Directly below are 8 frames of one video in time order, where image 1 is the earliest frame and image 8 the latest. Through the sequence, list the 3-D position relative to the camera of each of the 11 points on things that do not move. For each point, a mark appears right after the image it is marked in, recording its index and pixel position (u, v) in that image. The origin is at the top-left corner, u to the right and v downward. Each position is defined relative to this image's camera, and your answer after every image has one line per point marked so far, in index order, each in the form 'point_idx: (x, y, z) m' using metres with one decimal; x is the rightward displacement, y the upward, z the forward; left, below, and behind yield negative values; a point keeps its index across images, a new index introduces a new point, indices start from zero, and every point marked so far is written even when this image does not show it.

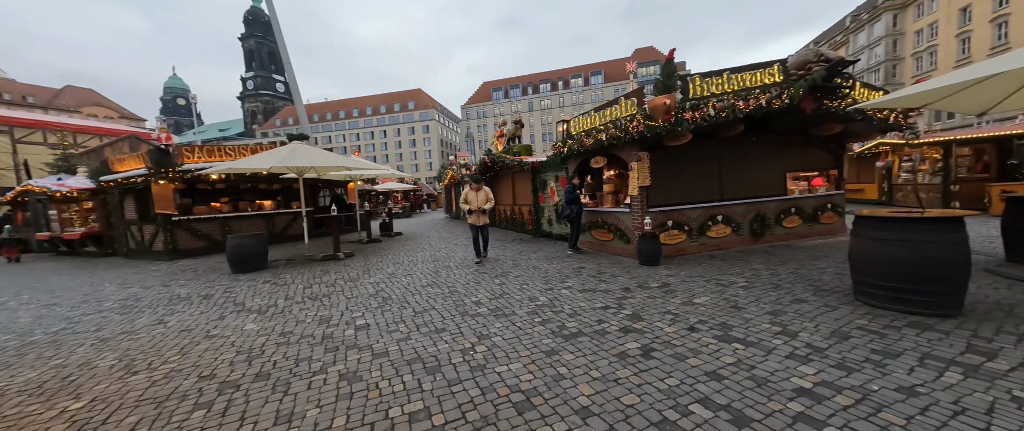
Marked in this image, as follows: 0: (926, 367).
0: (+2.8, -1.0, +2.3) m
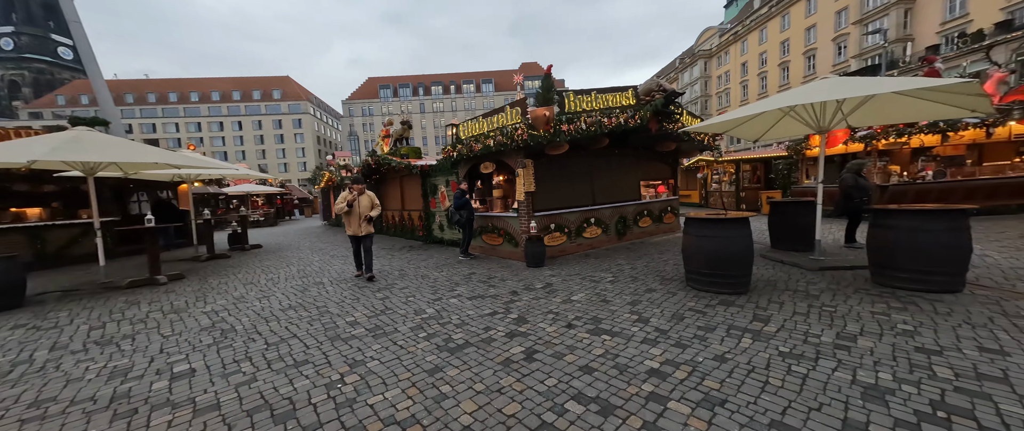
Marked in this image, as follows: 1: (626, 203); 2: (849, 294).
0: (+1.9, -1.1, +3.0) m
1: (+3.0, +0.3, +8.4) m
2: (+4.1, -0.9, +4.1) m
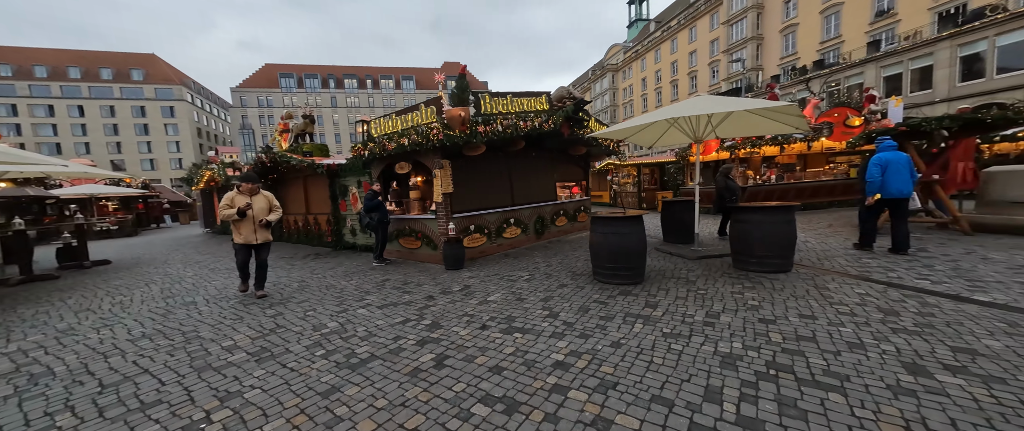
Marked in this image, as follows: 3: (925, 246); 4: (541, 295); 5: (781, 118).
0: (+1.1, -1.1, +3.4) m
1: (+0.9, +0.3, +8.9) m
2: (+3.0, -0.9, +4.9) m
3: (+7.4, -0.5, +6.0) m
4: (+0.4, -1.0, +4.4) m
5: (+4.9, +1.8, +6.1) m
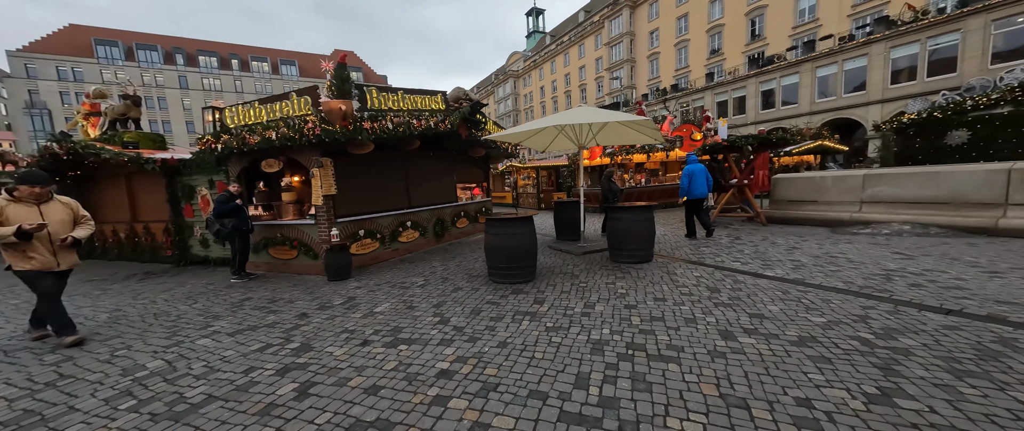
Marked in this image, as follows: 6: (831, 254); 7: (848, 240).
0: (0.0, -1.1, +3.5) m
1: (-1.7, +0.3, +8.7) m
2: (+1.4, -0.9, +5.4) m
3: (+5.3, -0.5, +7.7) m
4: (-1.0, -1.1, +4.3) m
5: (+2.8, +1.8, +7.2) m
6: (+5.3, -0.6, +5.6) m
7: (+6.4, -0.5, +6.5) m
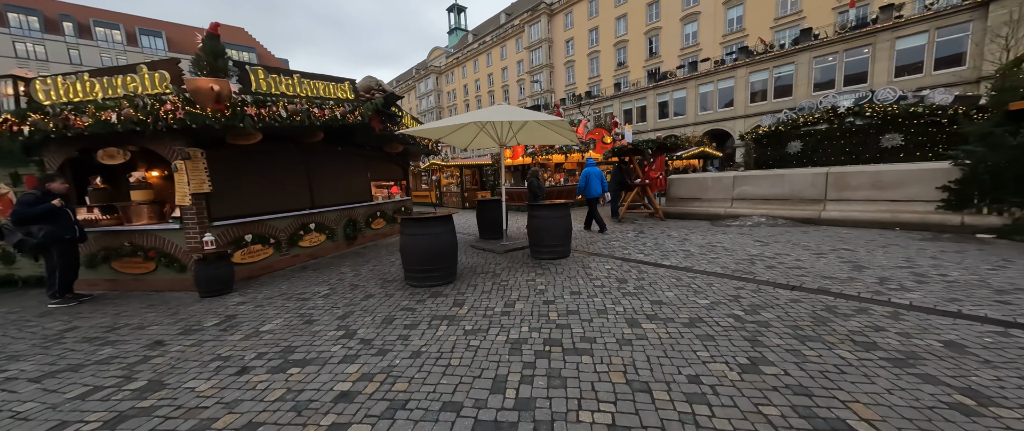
0: (-0.8, -1.1, +3.3) m
1: (-3.7, +0.3, +8.0) m
2: (+0.1, -0.9, +5.5) m
3: (+3.3, -0.4, +8.6) m
4: (-2.0, -1.1, +3.9) m
5: (+1.0, +1.9, +7.5) m
6: (+3.9, -0.5, +6.5) m
7: (+4.8, -0.4, +7.7) m
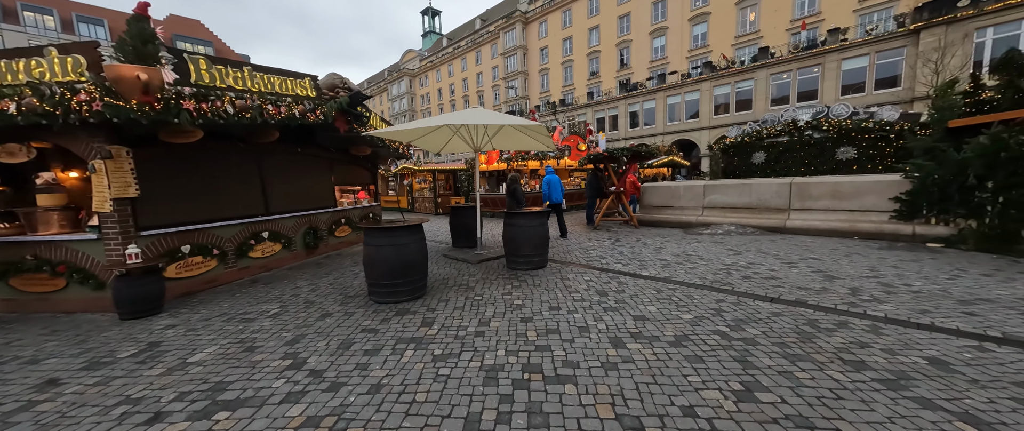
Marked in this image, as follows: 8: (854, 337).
0: (-1.0, -1.2, +2.9) m
1: (-4.3, +0.1, +7.4) m
2: (-0.3, -1.0, +5.2) m
3: (+2.7, -0.6, +8.5) m
4: (-2.2, -1.2, +3.4) m
5: (+0.5, +1.7, +7.3) m
6: (+3.4, -0.7, +6.5) m
7: (+4.2, -0.5, +7.7) m
8: (+2.9, -1.0, +2.9) m
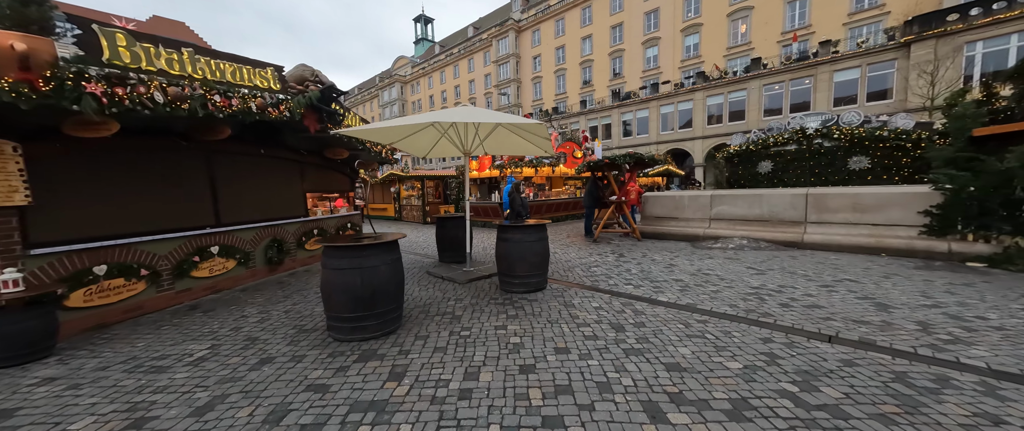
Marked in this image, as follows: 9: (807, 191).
0: (-1.0, -1.3, +2.0) m
1: (-4.4, -0.1, +6.4) m
2: (-0.4, -1.2, +4.3) m
3: (+2.5, -0.8, +7.8) m
4: (-2.3, -1.3, +2.5) m
5: (+0.4, +1.5, +6.5) m
6: (+3.3, -1.0, +5.8) m
7: (+4.1, -0.8, +7.0) m
8: (+2.9, -1.2, +2.1) m
9: (+6.6, +0.5, +7.6) m
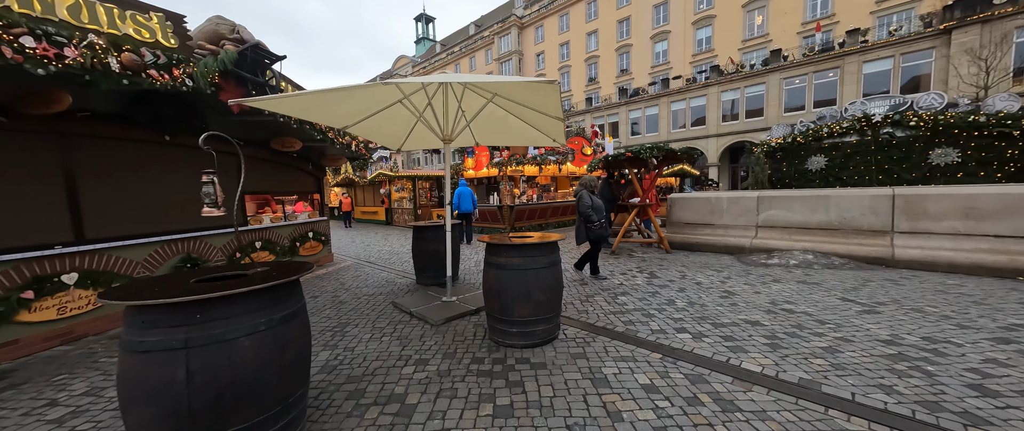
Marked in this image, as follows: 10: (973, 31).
0: (-1.1, -1.4, +0.3) m
1: (-4.5, -0.2, +4.8) m
2: (-0.4, -1.3, +2.6) m
3: (+2.5, -1.0, +6.0) m
4: (-2.3, -1.4, +0.8) m
5: (+0.3, +1.3, +4.8) m
6: (+3.2, -1.1, +4.0) m
7: (+4.0, -1.0, +5.2) m
8: (+2.8, -1.3, +0.4) m
9: (+6.6, +0.4, +5.9) m
10: (+24.2, +9.7, +17.8) m
